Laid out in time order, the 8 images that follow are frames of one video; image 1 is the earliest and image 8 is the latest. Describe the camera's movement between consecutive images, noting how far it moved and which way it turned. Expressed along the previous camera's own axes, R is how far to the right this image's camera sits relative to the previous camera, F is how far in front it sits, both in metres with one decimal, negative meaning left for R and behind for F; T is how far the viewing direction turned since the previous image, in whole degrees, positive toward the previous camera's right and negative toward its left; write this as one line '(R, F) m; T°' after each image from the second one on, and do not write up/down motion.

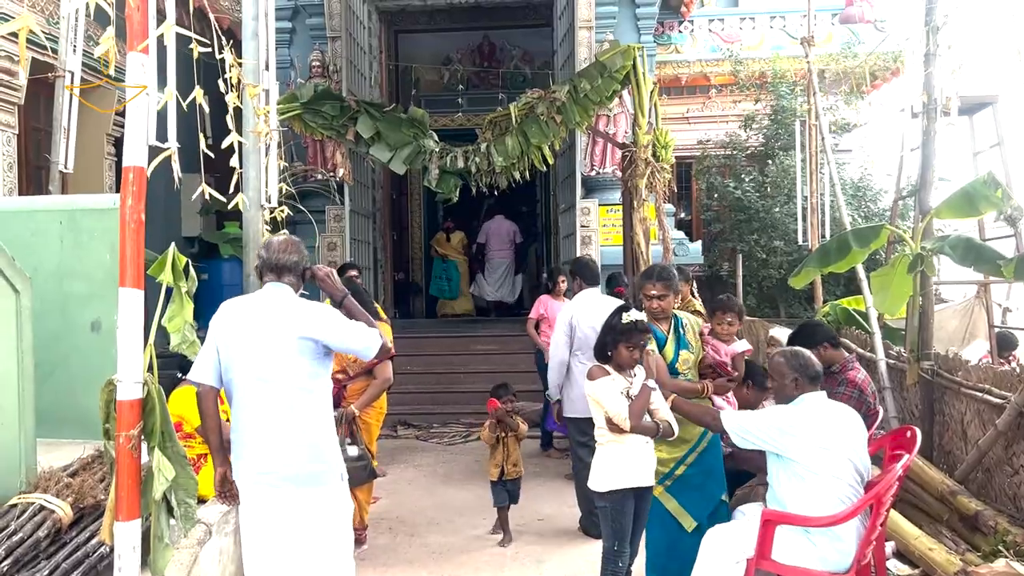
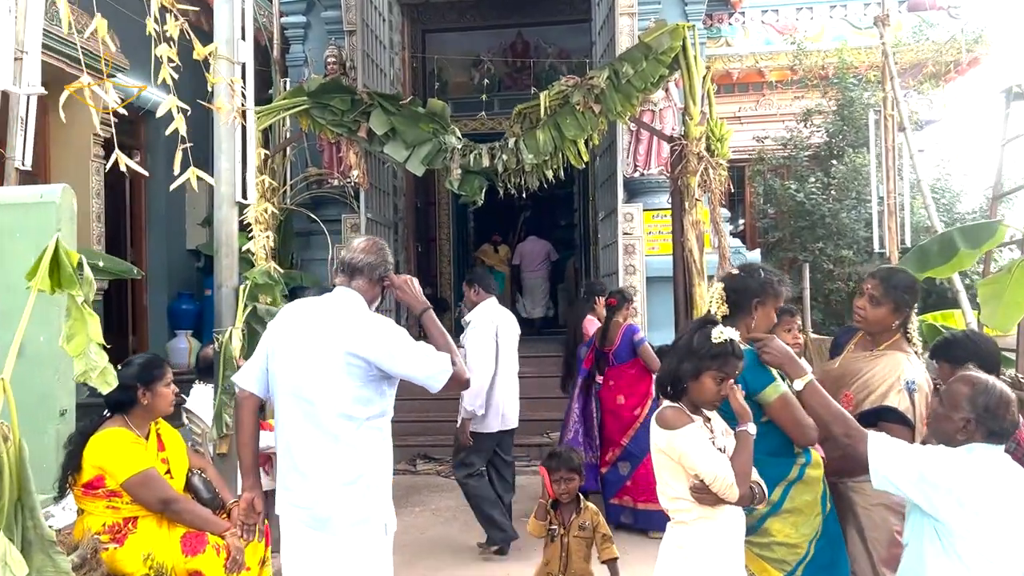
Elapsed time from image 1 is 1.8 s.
(0.0, +0.8) m; -3°
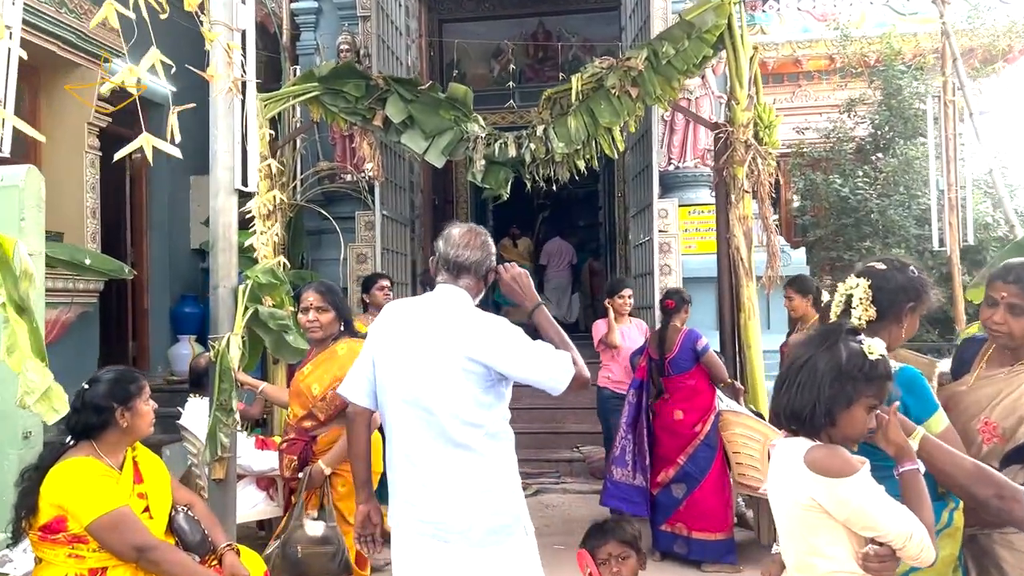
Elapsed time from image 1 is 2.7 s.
(-0.1, +0.4) m; -1°
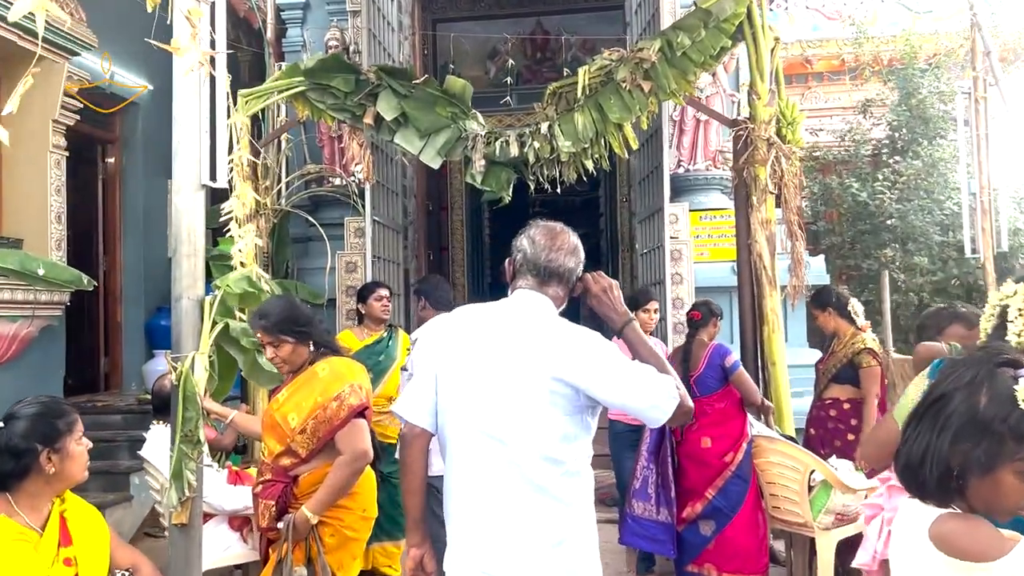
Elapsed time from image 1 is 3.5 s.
(-0.1, +0.4) m; +1°
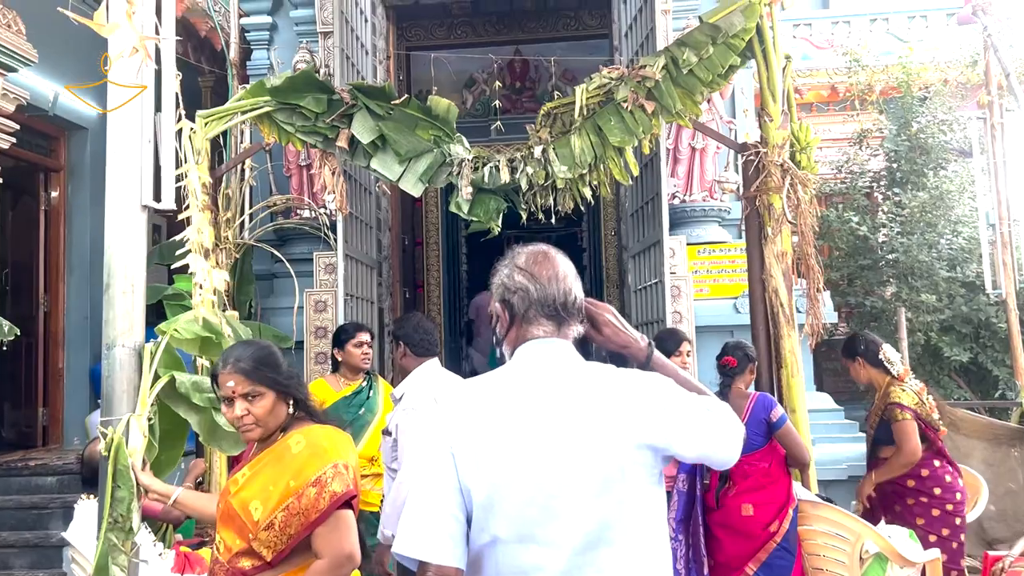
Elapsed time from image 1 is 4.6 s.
(-0.1, +0.4) m; +2°
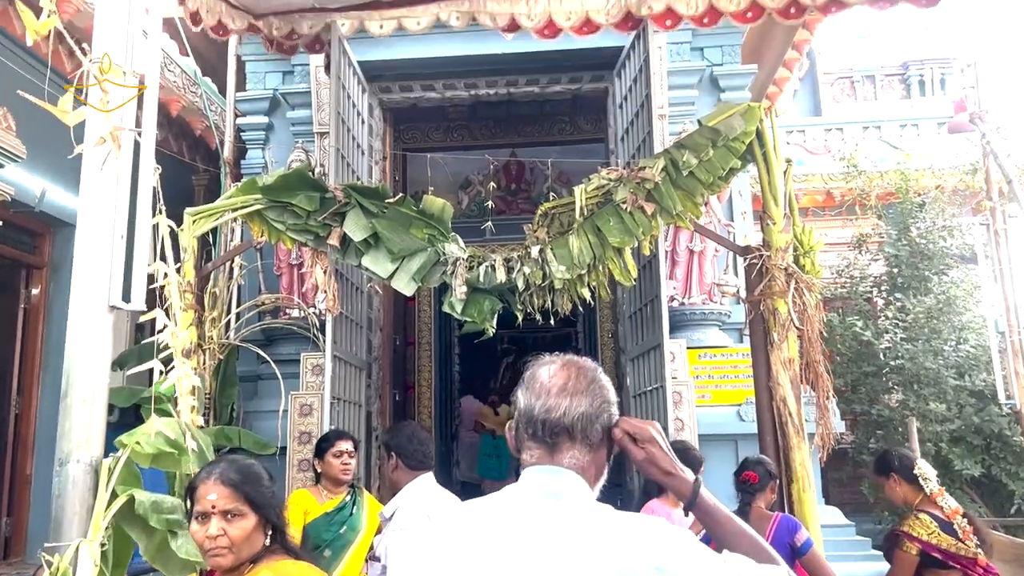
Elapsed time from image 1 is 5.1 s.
(0.0, +0.2) m; 0°
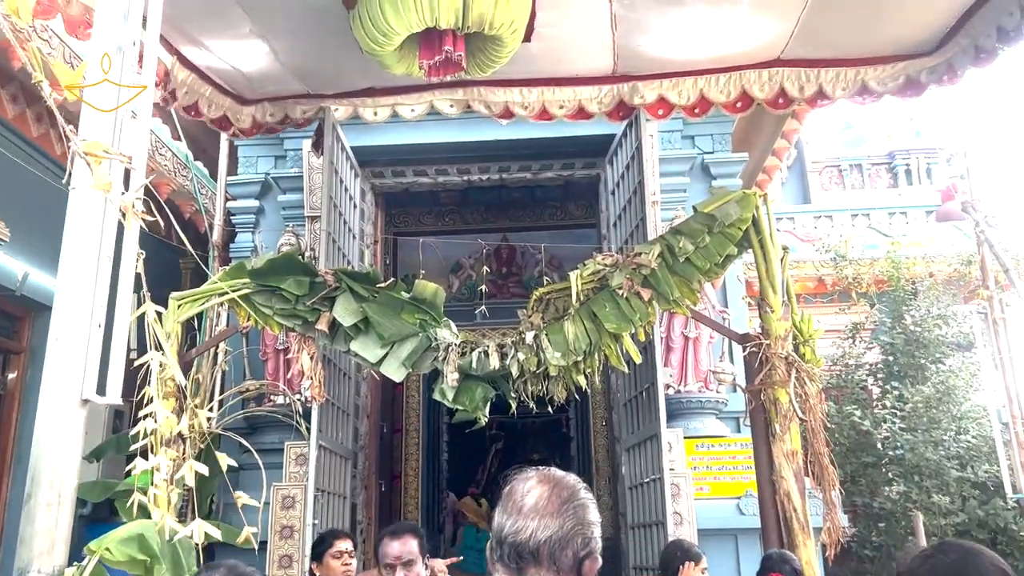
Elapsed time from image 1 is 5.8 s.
(0.0, +0.1) m; +1°
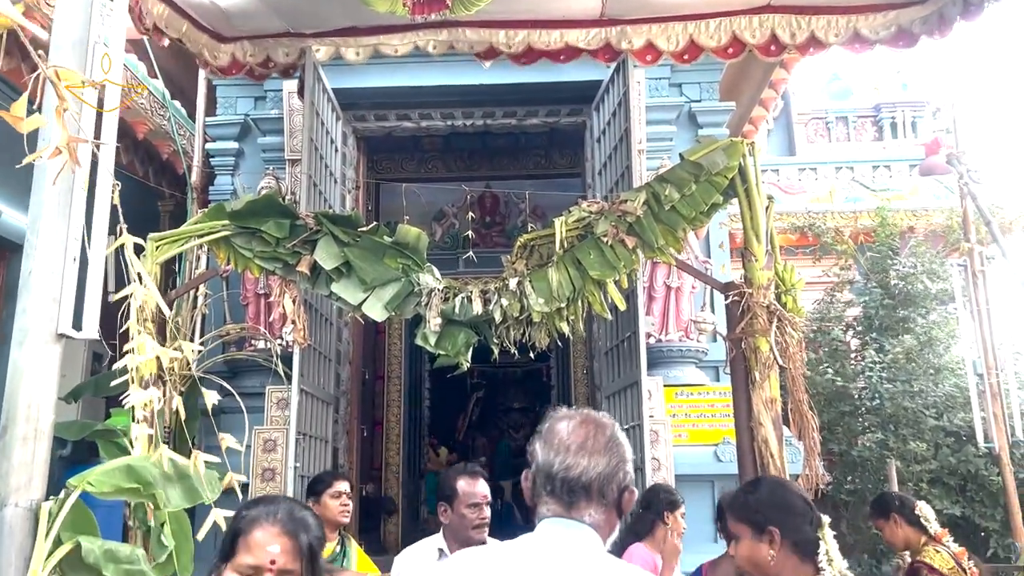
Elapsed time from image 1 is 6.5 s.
(0.0, 0.0) m; +1°
